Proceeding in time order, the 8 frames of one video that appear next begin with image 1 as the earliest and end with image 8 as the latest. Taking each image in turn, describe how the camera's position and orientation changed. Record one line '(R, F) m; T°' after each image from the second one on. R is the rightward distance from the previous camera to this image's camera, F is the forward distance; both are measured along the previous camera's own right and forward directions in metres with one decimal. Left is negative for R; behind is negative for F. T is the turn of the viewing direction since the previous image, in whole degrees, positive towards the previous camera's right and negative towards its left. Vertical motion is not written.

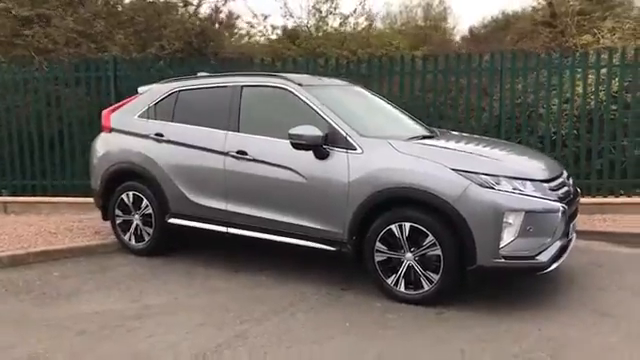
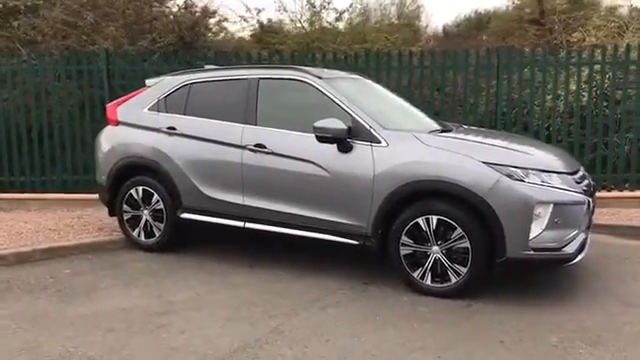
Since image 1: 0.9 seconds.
(-0.6, +0.1) m; +3°
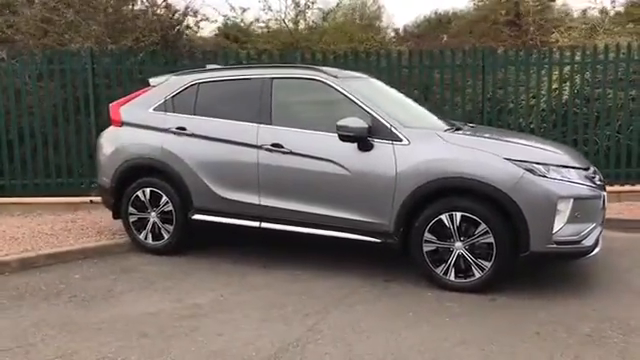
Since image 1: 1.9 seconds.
(-0.7, 0.0) m; +5°
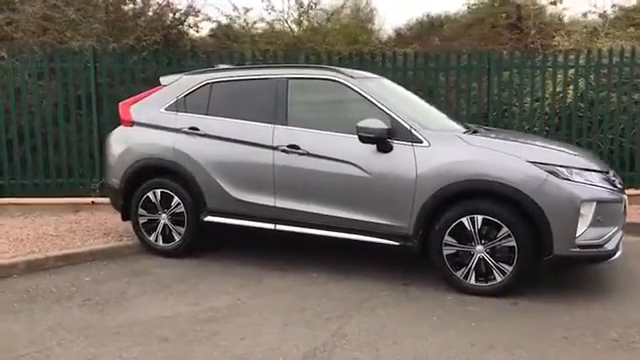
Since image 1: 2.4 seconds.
(-0.3, +0.1) m; +1°
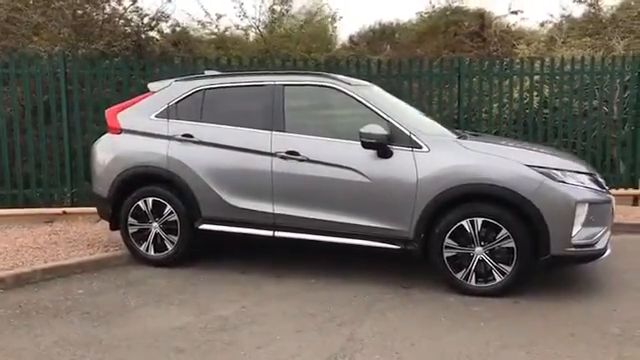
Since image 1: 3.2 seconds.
(-0.5, 0.0) m; +5°
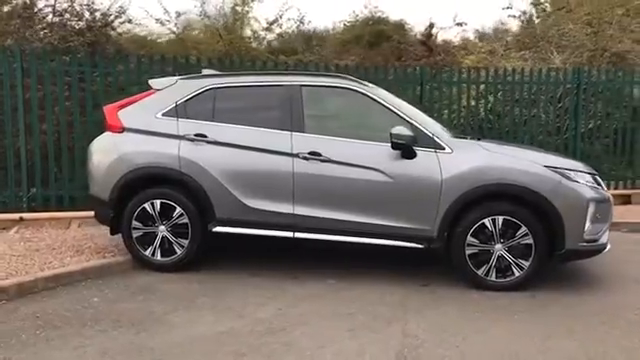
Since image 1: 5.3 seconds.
(-1.3, +0.1) m; +10°
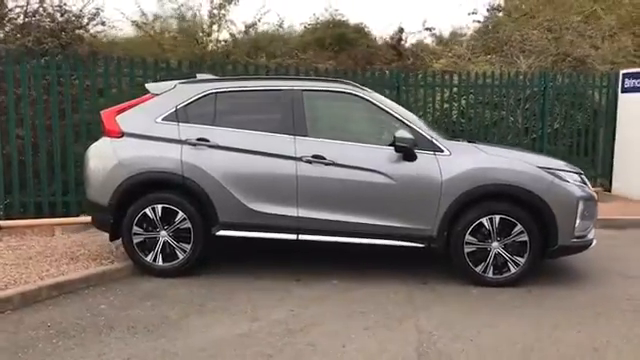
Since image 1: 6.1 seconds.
(-0.6, -0.1) m; +5°
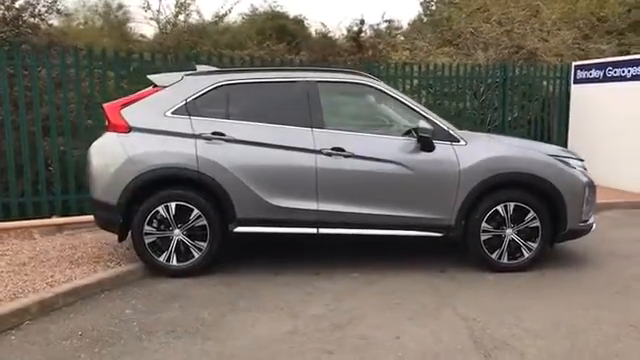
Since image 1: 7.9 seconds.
(-1.0, +0.2) m; +8°
